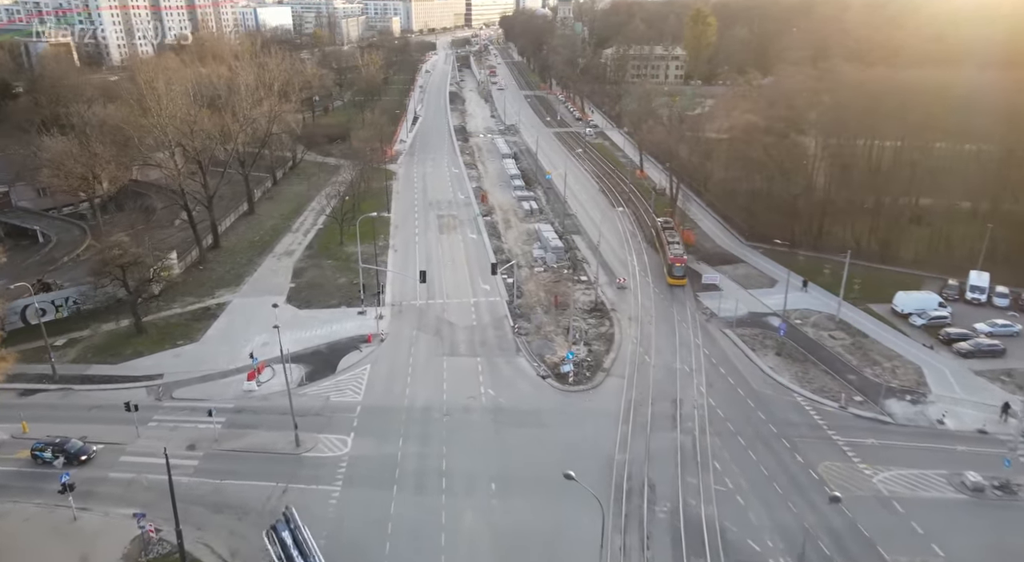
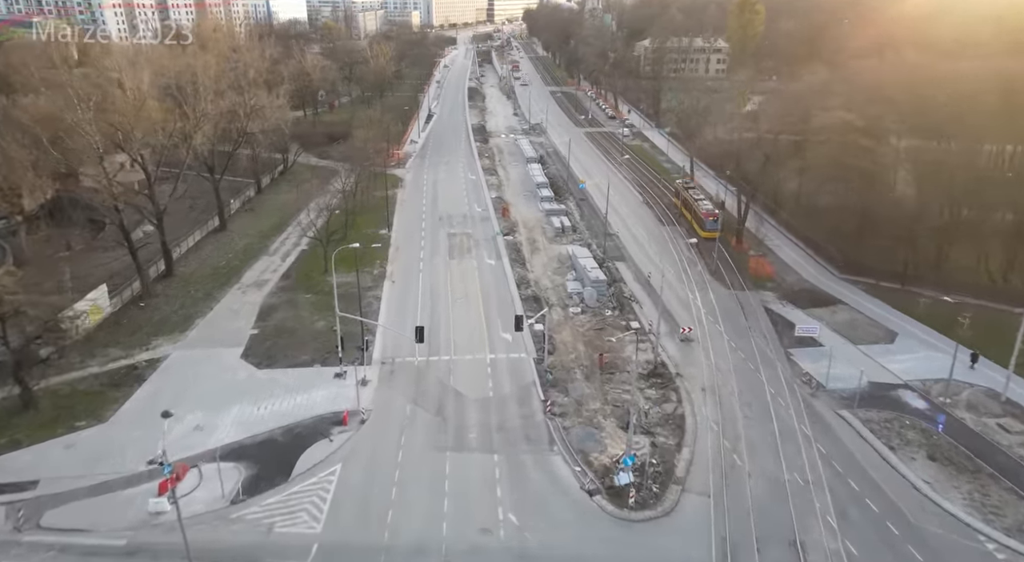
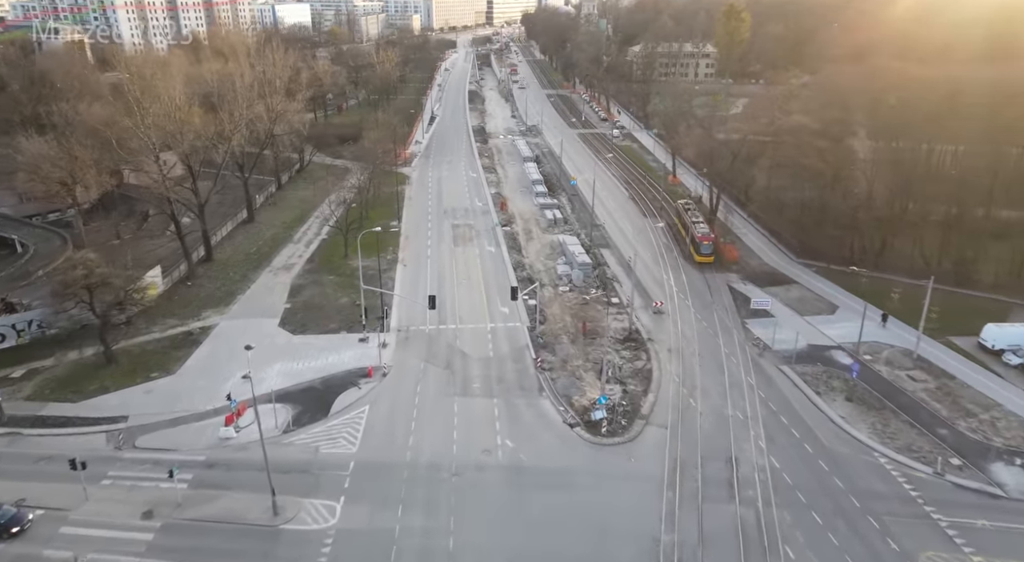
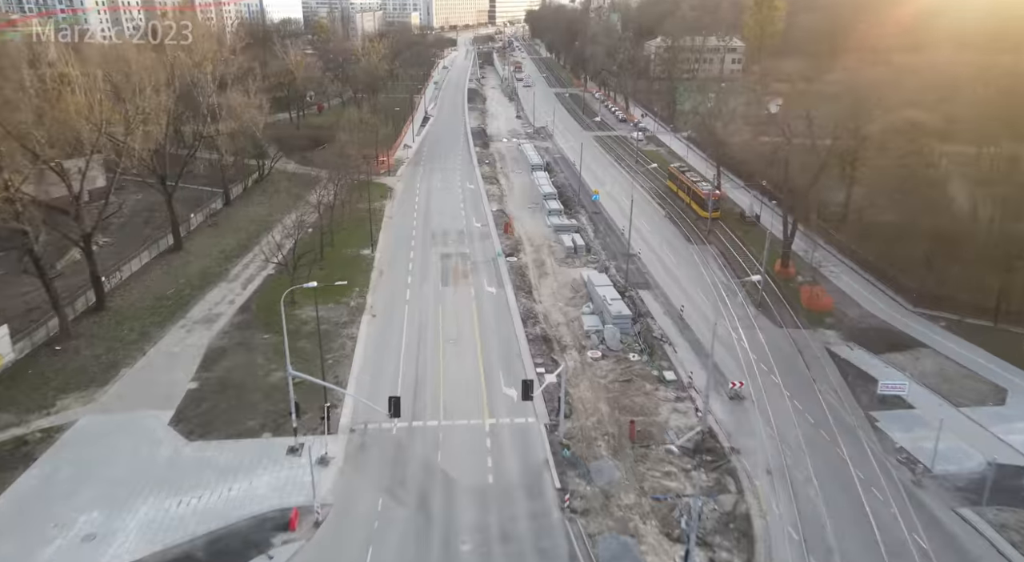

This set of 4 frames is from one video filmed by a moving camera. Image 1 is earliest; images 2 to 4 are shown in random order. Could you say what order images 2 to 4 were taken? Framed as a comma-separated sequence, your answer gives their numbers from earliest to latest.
3, 2, 4
